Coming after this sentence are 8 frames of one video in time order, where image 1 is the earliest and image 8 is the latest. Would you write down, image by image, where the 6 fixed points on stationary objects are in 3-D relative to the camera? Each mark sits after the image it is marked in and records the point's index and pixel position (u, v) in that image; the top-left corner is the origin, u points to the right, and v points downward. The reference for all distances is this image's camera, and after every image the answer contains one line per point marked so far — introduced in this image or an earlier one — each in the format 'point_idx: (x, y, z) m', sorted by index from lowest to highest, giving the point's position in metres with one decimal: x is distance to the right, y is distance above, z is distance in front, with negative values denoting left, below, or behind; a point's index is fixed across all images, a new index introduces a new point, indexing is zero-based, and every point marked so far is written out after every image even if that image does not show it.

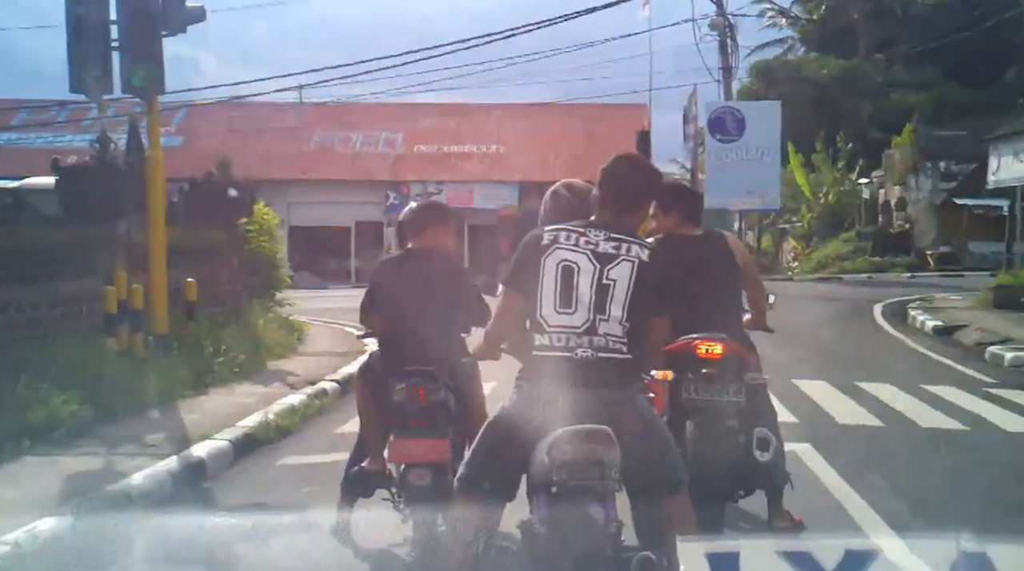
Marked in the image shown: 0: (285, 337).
0: (-3.0, -0.7, +13.6) m
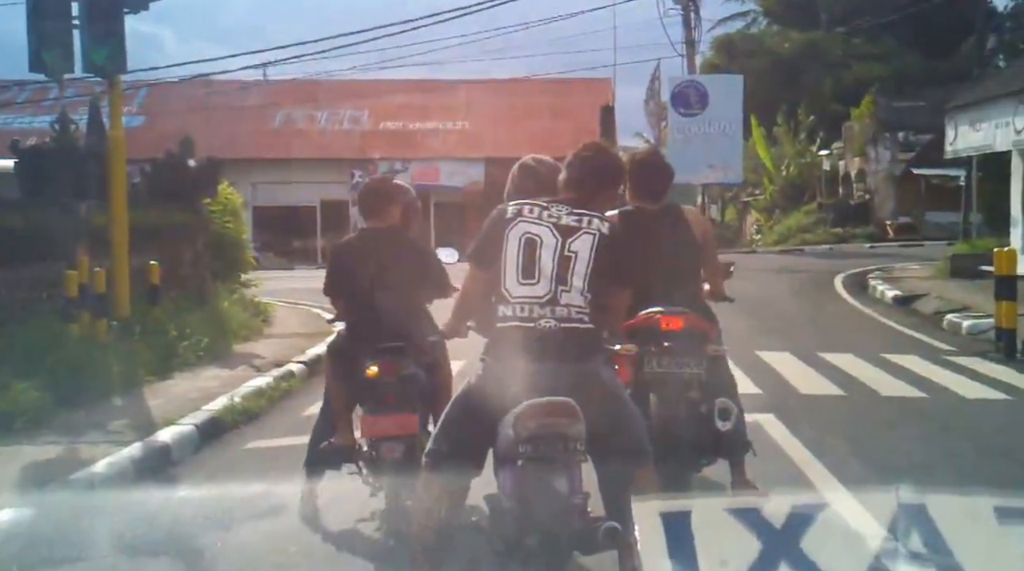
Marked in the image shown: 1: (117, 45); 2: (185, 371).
0: (-3.4, -0.4, +13.5) m
1: (-3.8, +2.3, +10.0) m
2: (-3.2, -0.8, +10.2) m
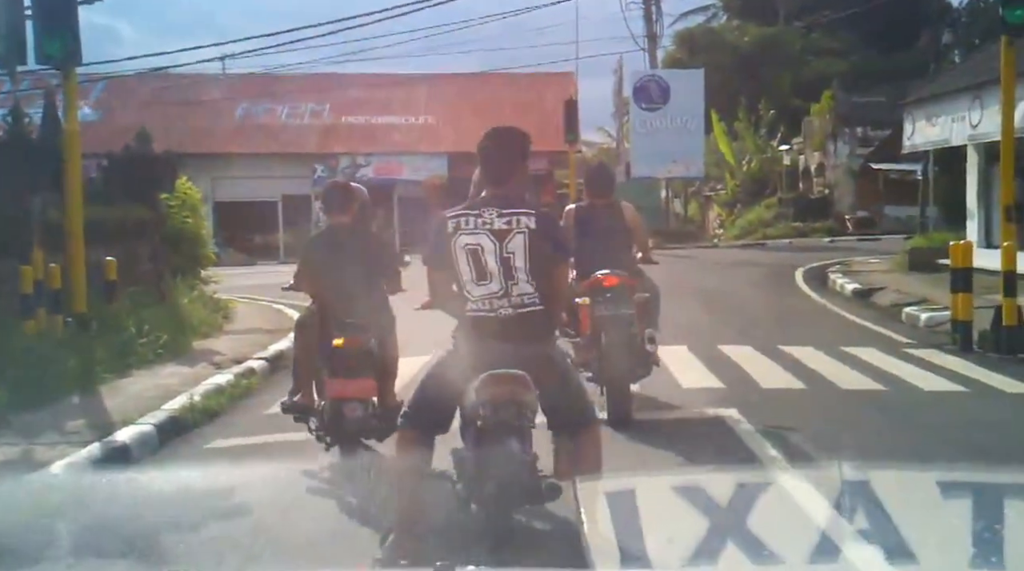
0: (-3.9, -0.4, +13.4) m
1: (-4.2, +2.4, +9.9) m
2: (-3.6, -0.8, +10.1) m
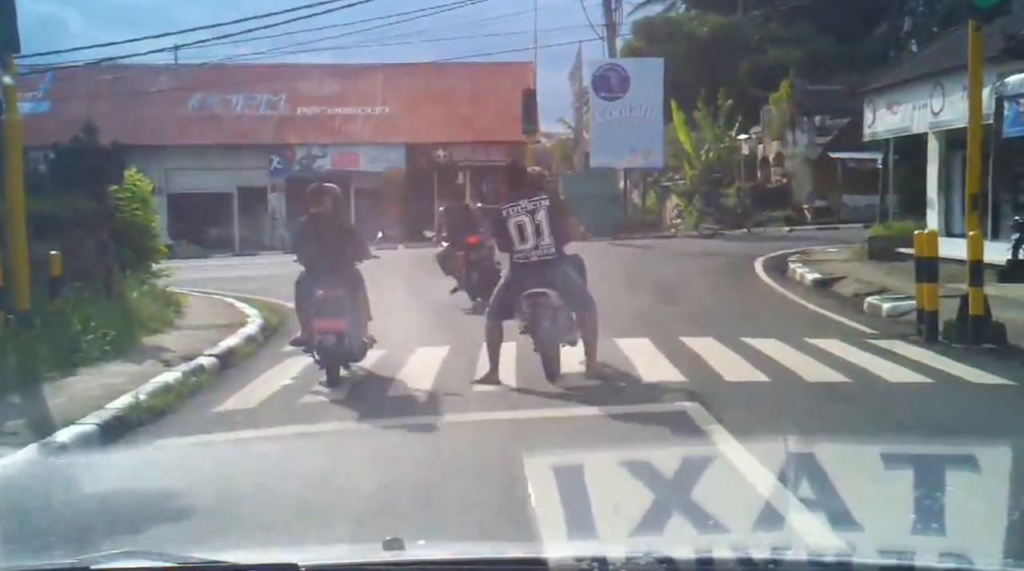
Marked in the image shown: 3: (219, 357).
0: (-4.4, -0.3, +13.1) m
1: (-4.6, +2.4, +9.5) m
2: (-3.9, -0.8, +9.8) m
3: (-2.9, -0.7, +10.4) m
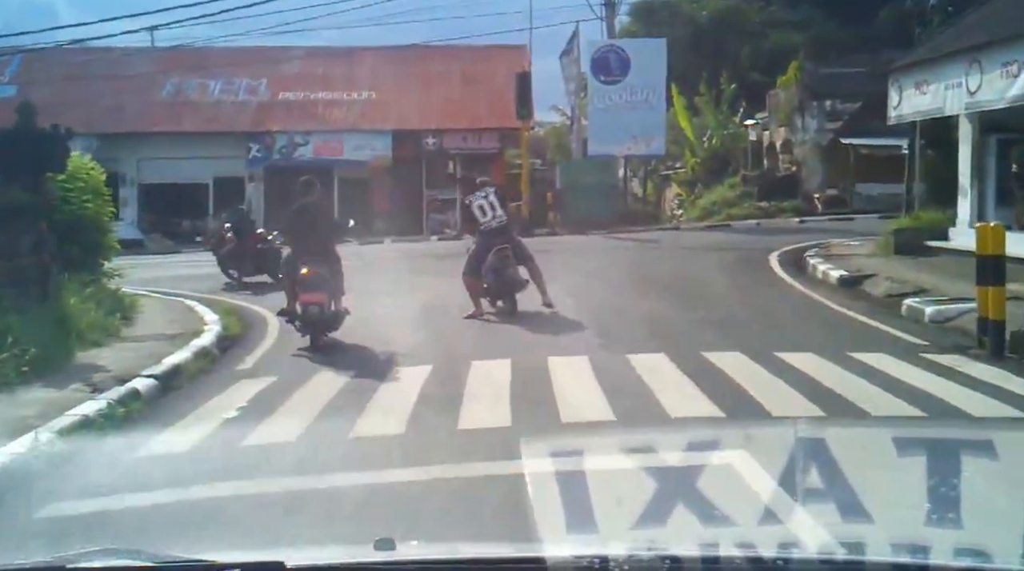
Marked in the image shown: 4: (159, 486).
0: (-4.5, -0.3, +12.1) m
1: (-4.7, +2.4, +8.6) m
2: (-4.0, -0.8, +8.9) m
3: (-3.0, -0.7, +9.5) m
4: (-2.0, -1.1, +5.6) m
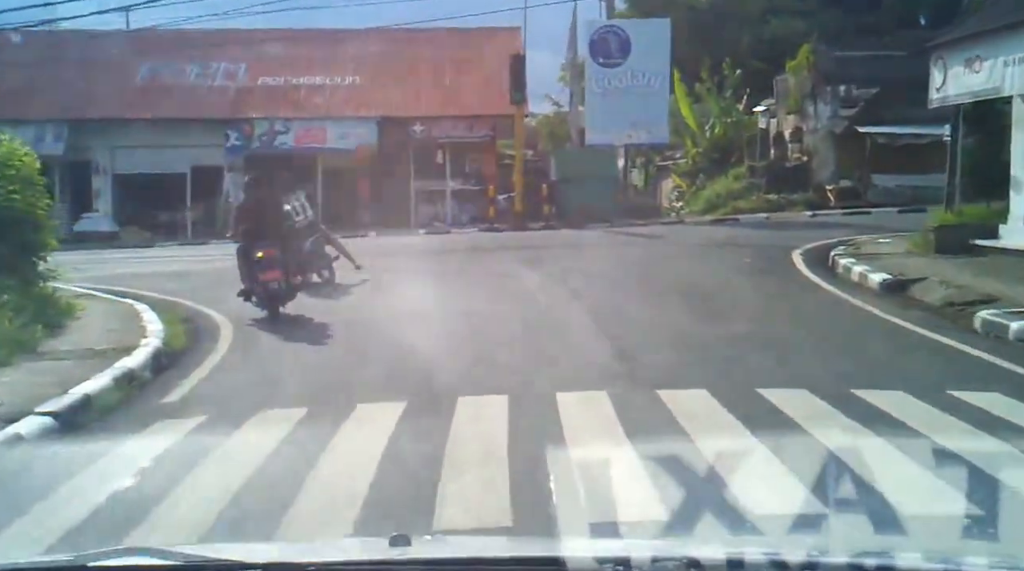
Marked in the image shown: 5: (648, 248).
0: (-4.6, -0.3, +11.2) m
1: (-4.7, +2.4, +7.6) m
2: (-4.1, -0.8, +7.9) m
3: (-3.0, -0.7, +8.5) m
4: (-2.0, -1.2, +4.7) m
5: (+2.5, +0.7, +18.8) m
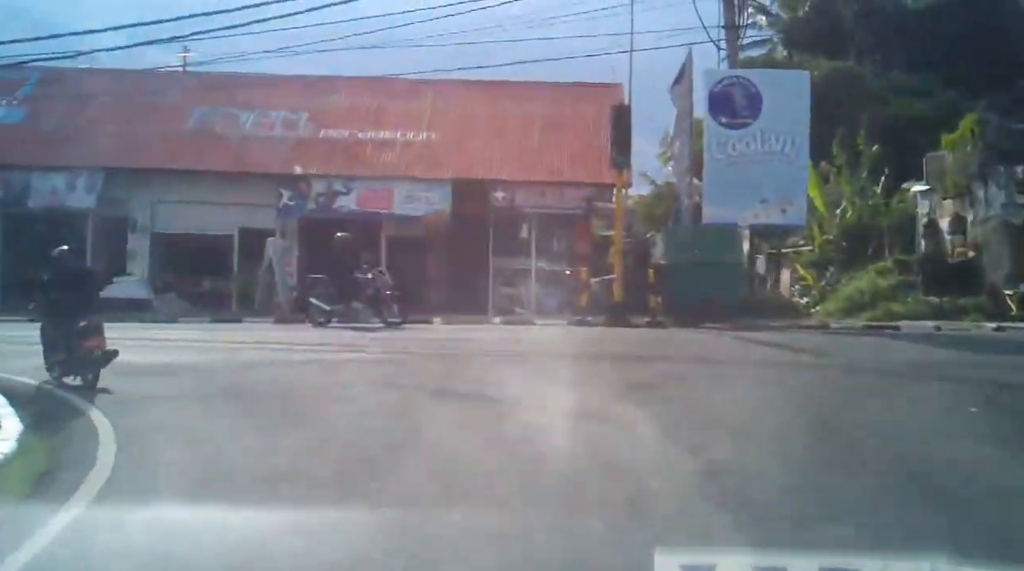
0: (-3.7, -1.0, +8.8) m
1: (-4.0, +1.9, +5.3) m
2: (-3.5, -1.3, +5.4) m
3: (-2.4, -1.4, +6.0) m
4: (-1.6, -1.6, +2.0) m
5: (+3.9, -0.9, +15.9) m
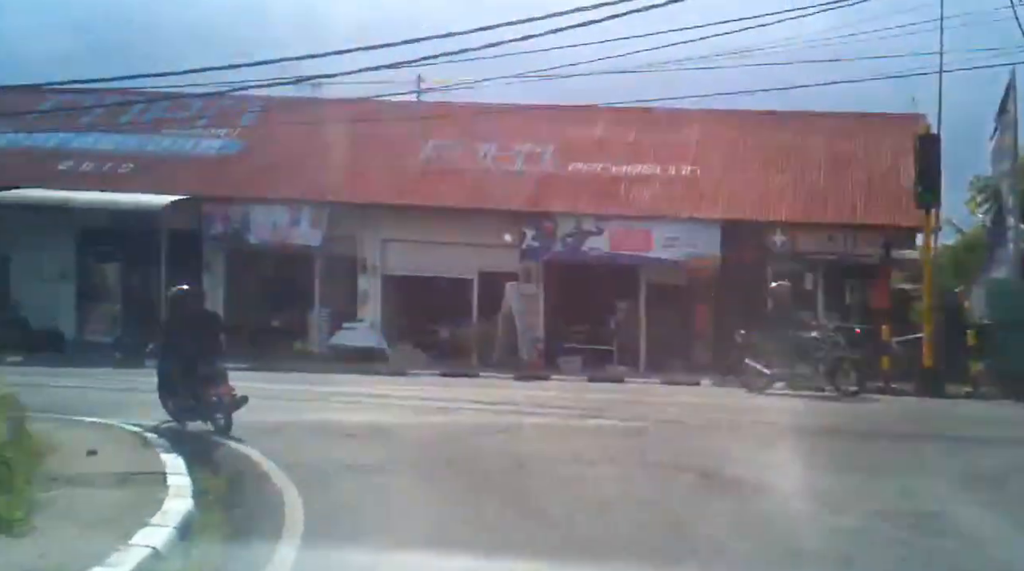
0: (-1.7, -1.3, +7.5) m
1: (-2.6, +1.8, +4.5) m
2: (-2.2, -1.4, +4.2) m
3: (-1.0, -1.5, +4.5) m
4: (-1.1, -1.5, +0.5) m
5: (+7.3, -1.8, +12.8) m
